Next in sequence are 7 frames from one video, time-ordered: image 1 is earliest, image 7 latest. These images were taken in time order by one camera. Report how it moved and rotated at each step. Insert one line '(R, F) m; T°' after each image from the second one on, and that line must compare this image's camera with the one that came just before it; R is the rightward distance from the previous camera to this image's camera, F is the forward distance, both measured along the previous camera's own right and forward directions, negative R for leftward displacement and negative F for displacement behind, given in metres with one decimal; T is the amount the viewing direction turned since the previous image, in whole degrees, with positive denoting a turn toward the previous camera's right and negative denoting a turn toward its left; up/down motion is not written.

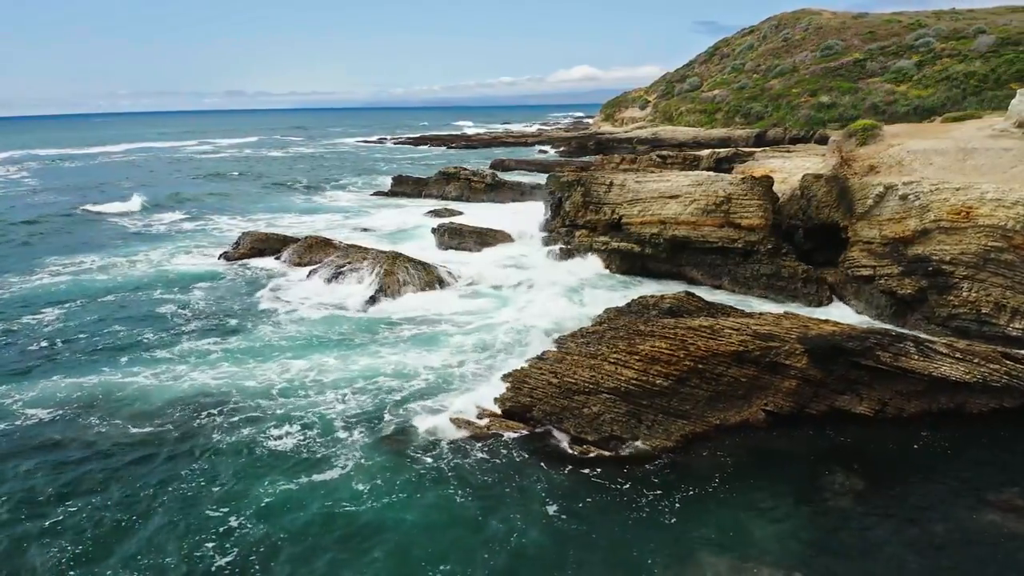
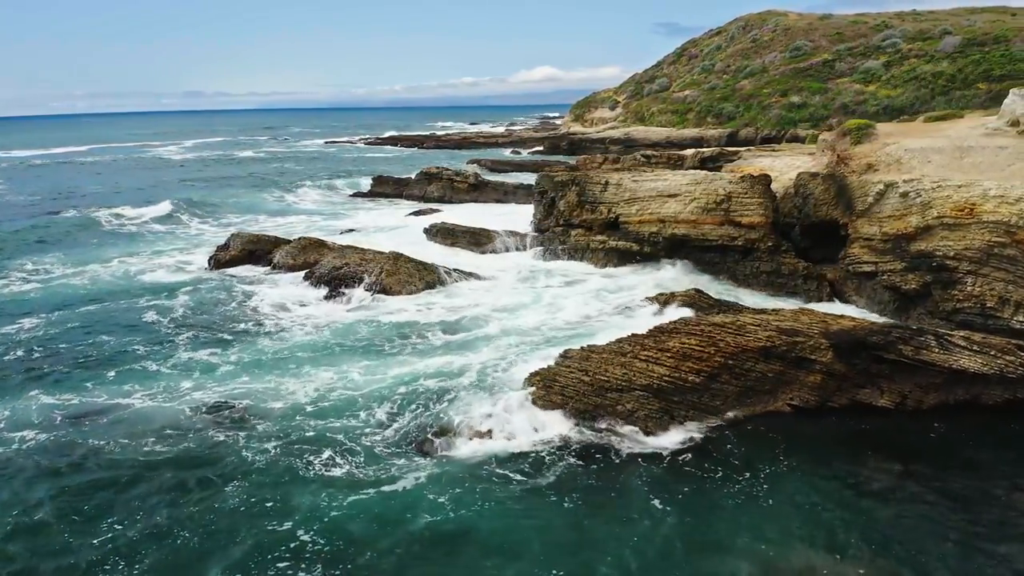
(-0.7, 0.0) m; +2°
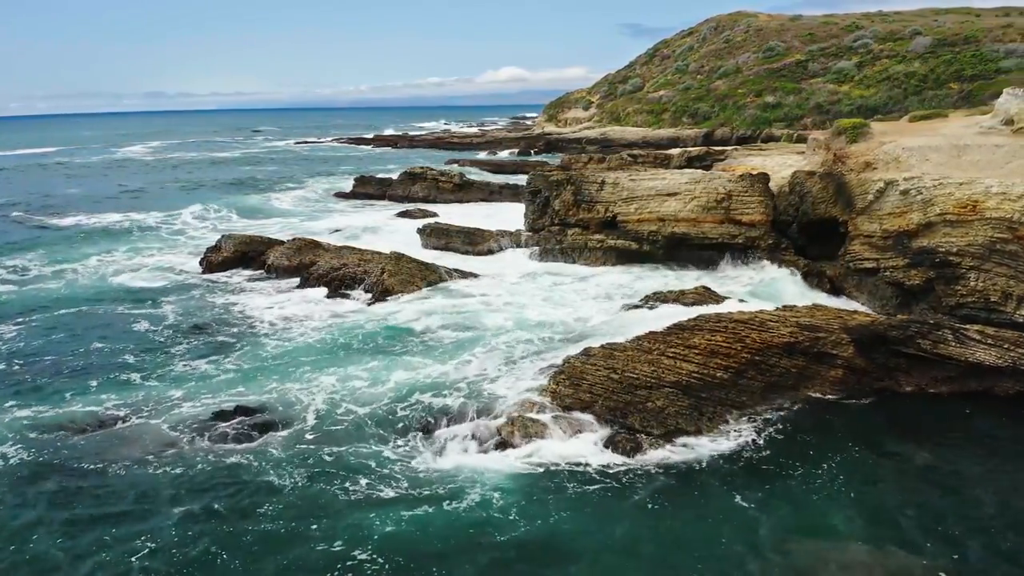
(-0.6, 0.0) m; +2°
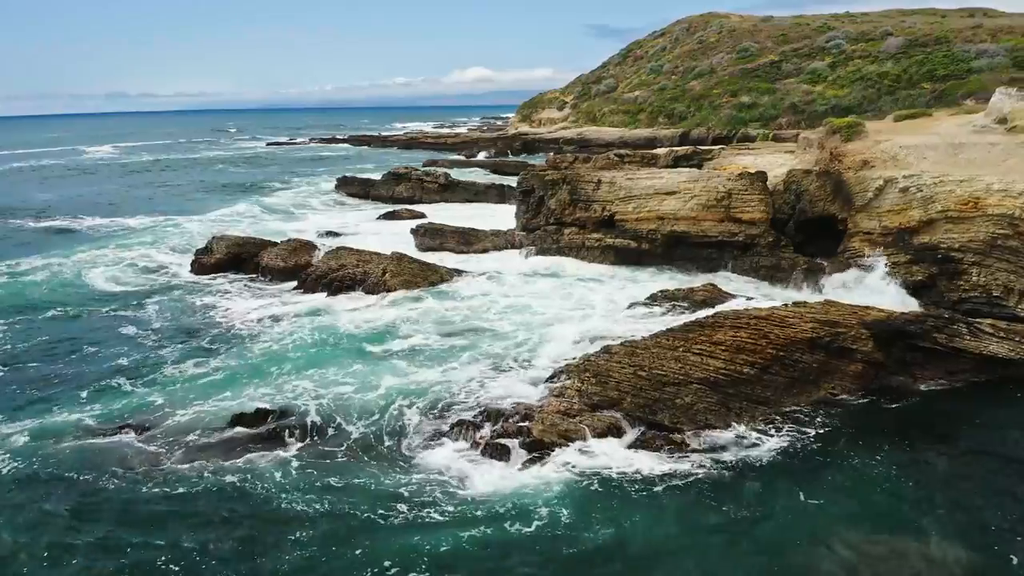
(-0.6, 0.0) m; +2°
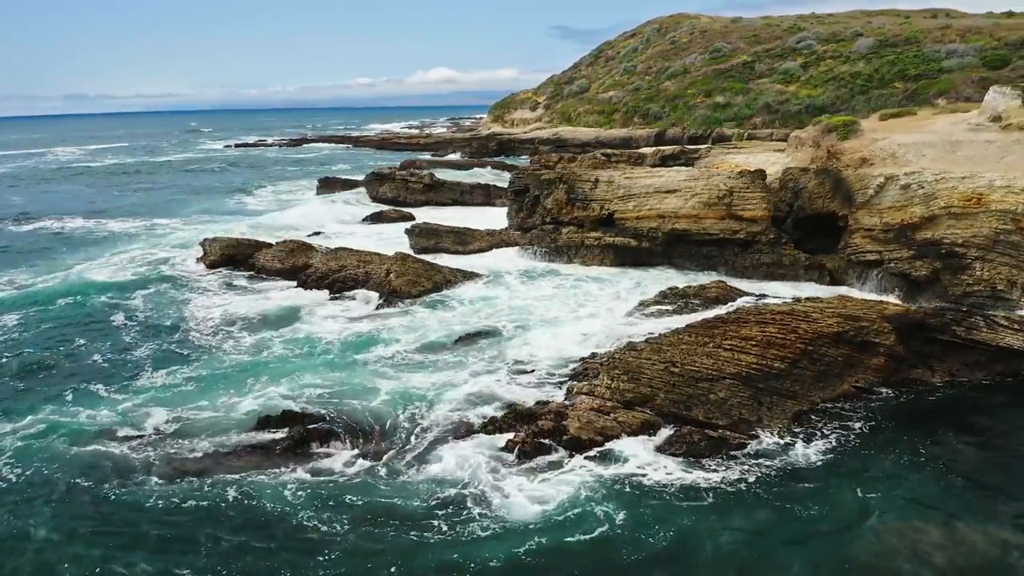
(-0.7, 0.0) m; +2°
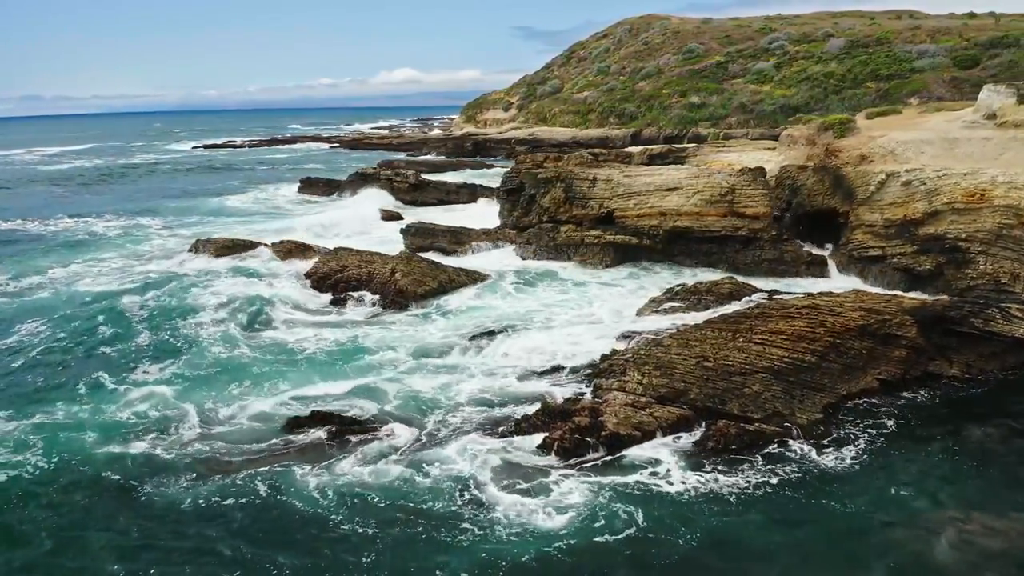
(-0.7, 0.0) m; +2°
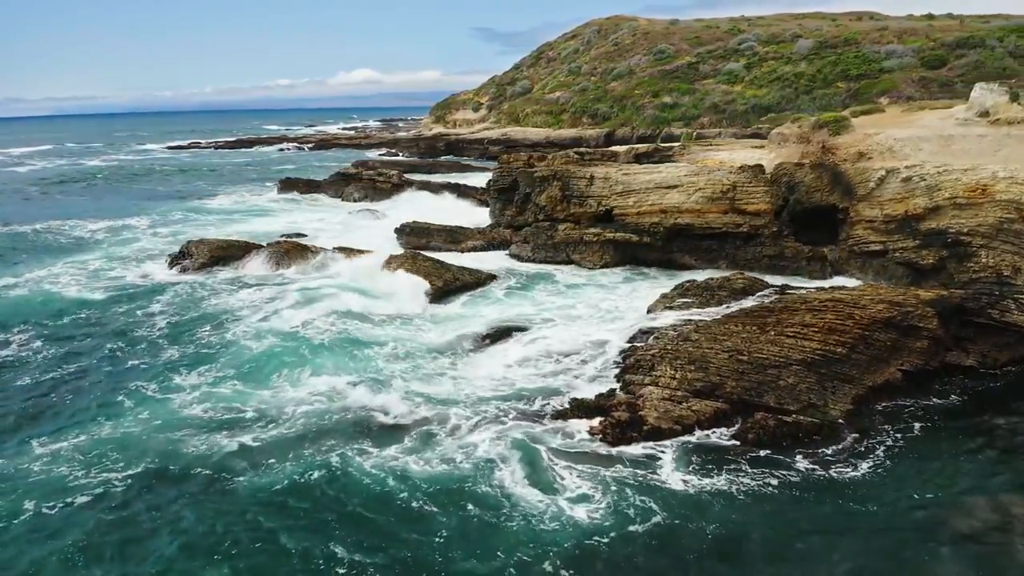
(-0.8, 0.0) m; +2°
